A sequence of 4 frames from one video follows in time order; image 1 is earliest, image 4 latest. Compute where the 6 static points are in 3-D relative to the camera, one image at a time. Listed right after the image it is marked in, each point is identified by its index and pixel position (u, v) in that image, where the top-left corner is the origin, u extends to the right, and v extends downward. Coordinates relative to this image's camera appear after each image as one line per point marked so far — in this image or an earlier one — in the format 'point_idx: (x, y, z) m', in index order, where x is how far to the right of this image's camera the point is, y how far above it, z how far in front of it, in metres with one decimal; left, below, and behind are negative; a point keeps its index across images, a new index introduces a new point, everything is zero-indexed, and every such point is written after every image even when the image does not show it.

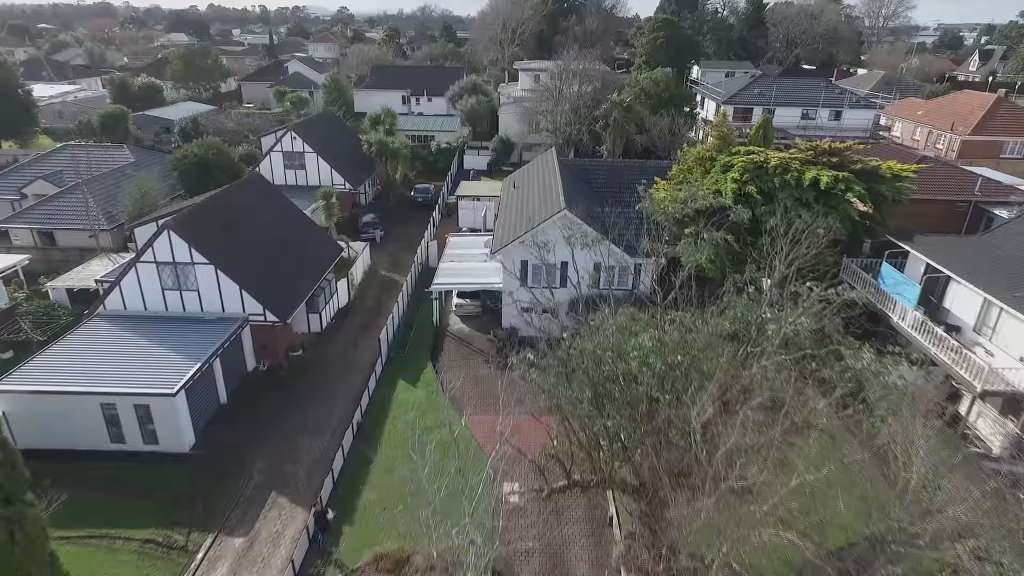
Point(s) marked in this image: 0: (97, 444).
0: (-12.2, -4.6, +18.2) m
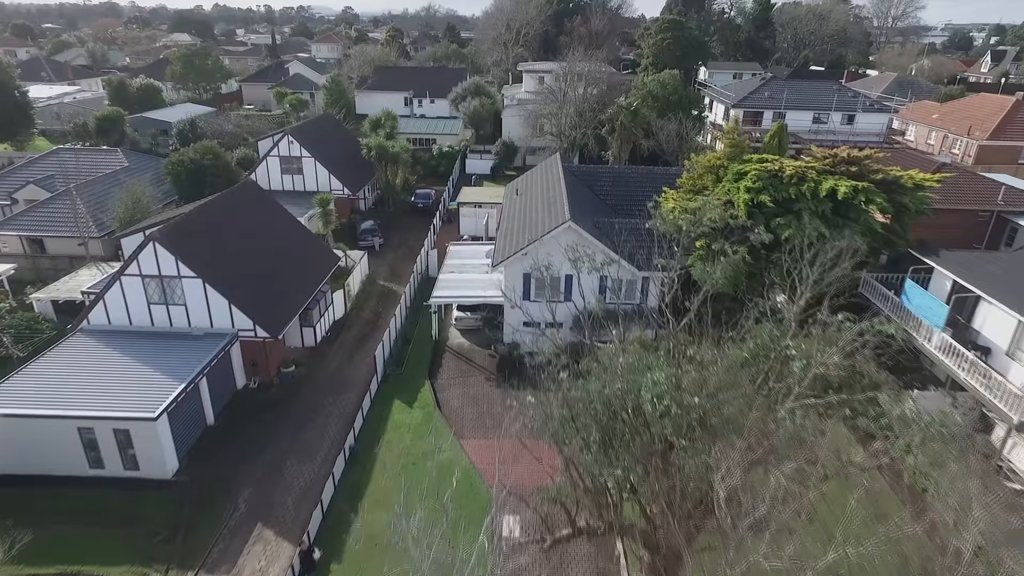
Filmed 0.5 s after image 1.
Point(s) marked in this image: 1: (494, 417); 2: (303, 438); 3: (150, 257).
0: (-12.2, -5.0, +17.2) m
1: (-0.6, -4.2, +20.0) m
2: (-6.5, -4.7, +19.2) m
3: (-11.6, +1.0, +19.9) m
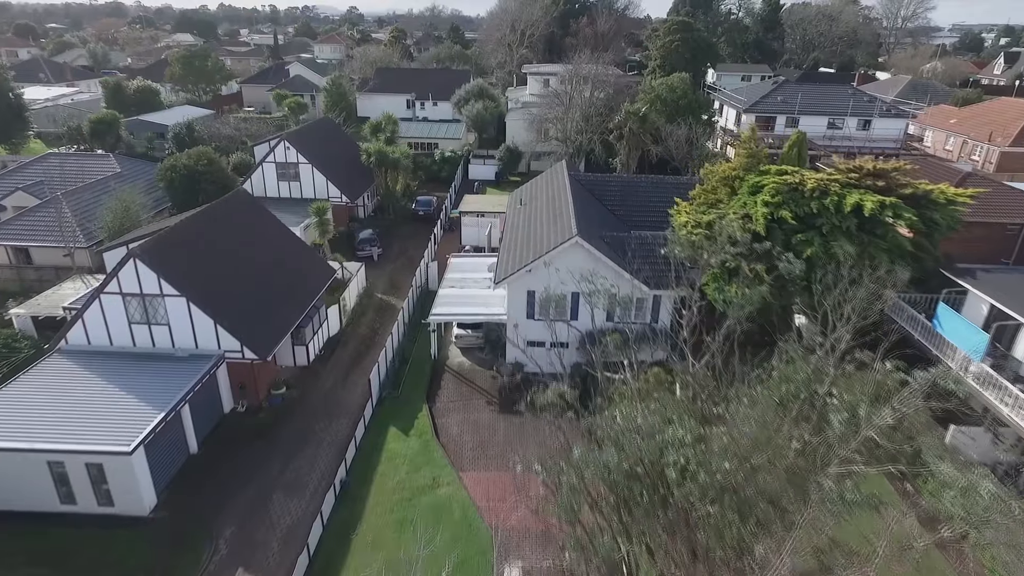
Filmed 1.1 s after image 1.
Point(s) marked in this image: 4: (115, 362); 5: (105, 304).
0: (-12.1, -5.6, +16.0) m
1: (-0.5, -4.8, +18.7) m
2: (-6.4, -5.3, +18.0) m
3: (-11.5, +0.4, +18.7) m
4: (-12.2, -2.3, +19.1) m
5: (-12.7, -0.5, +19.2) m
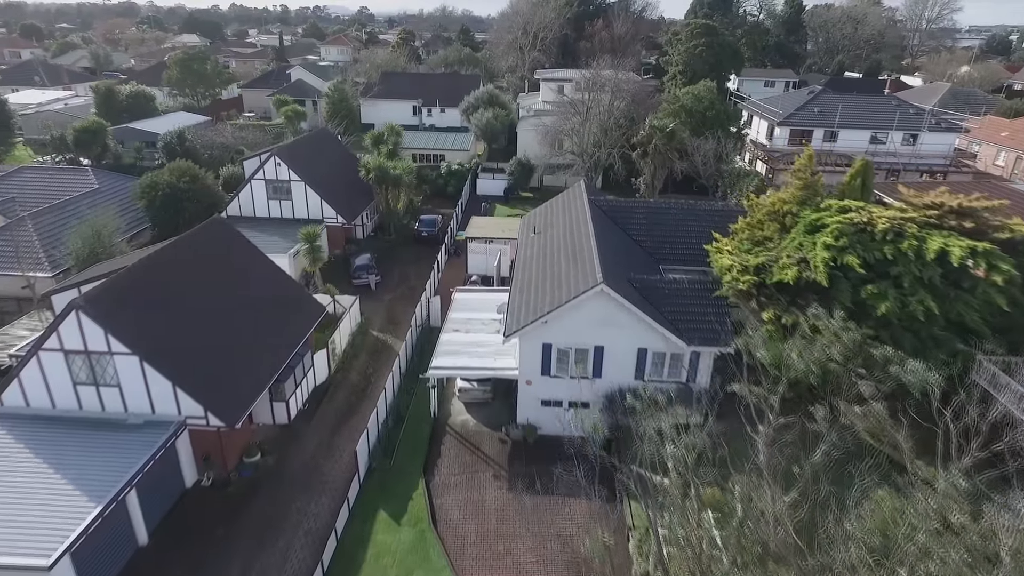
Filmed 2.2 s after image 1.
0: (-11.9, -7.1, +13.1) m
1: (-0.2, -6.4, +15.6) m
2: (-6.1, -6.8, +15.0) m
3: (-11.2, -1.1, +15.7) m
4: (-11.9, -3.7, +16.1) m
5: (-12.3, -2.0, +16.3) m
